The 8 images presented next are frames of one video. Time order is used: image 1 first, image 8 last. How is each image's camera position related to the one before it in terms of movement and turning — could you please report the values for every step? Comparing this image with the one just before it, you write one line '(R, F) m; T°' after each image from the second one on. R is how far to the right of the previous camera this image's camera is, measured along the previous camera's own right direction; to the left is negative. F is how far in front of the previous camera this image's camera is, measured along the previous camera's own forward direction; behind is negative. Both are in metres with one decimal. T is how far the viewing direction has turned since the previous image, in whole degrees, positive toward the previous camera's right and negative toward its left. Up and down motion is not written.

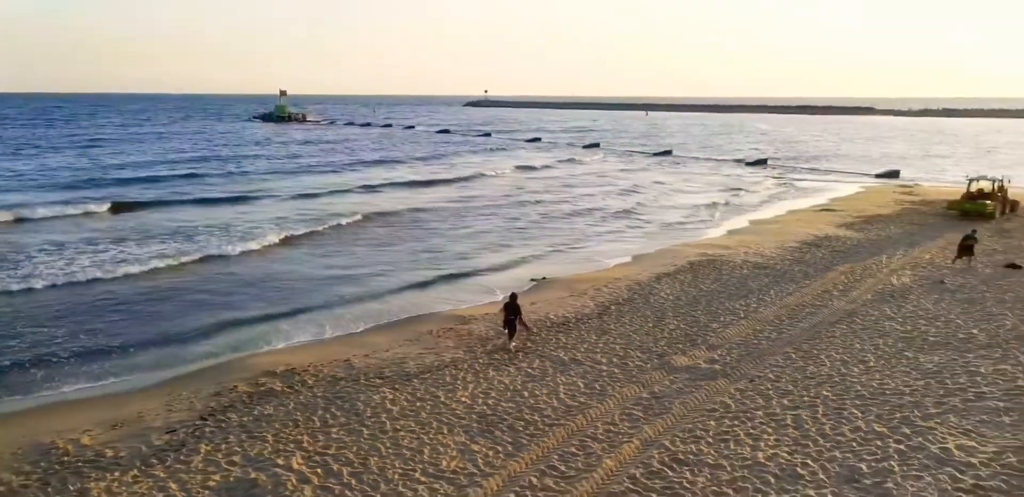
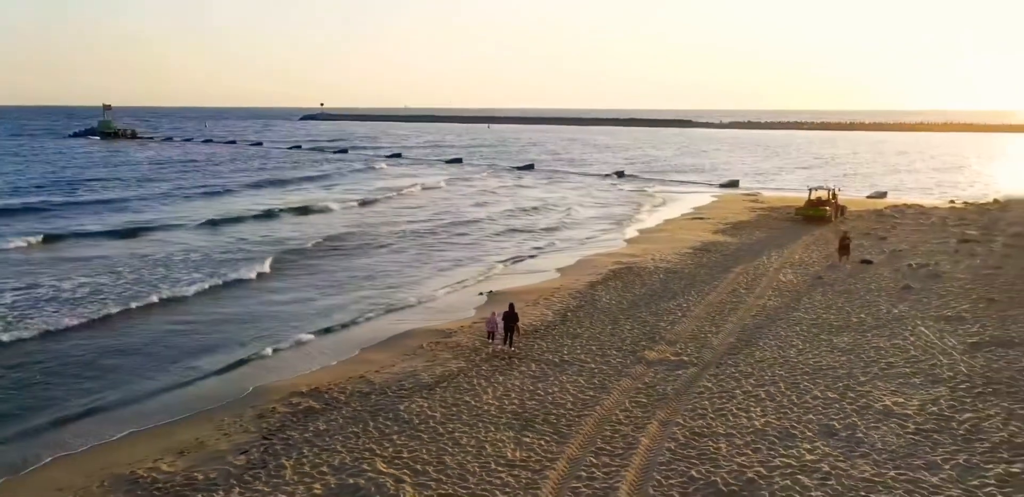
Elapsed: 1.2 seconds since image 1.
(-2.6, -1.1) m; +12°
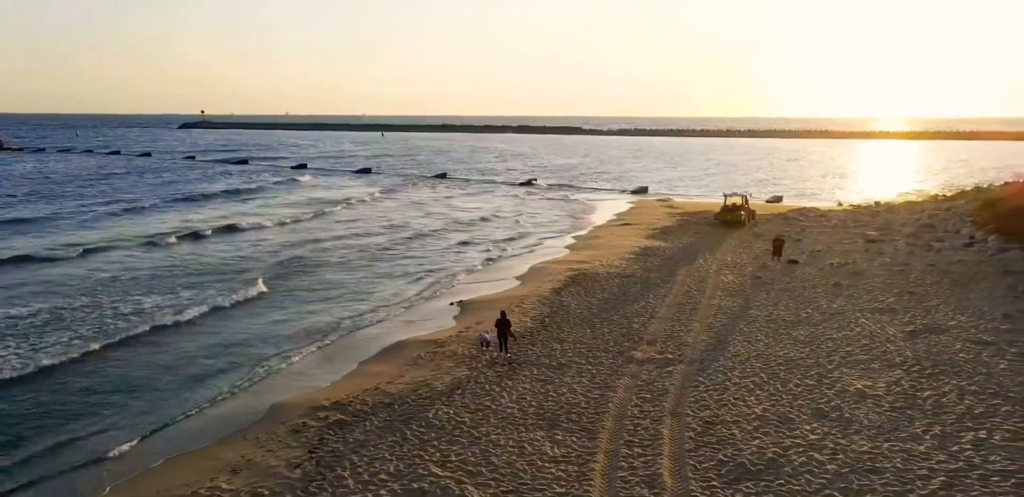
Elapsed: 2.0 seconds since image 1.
(-1.9, -0.6) m; +8°
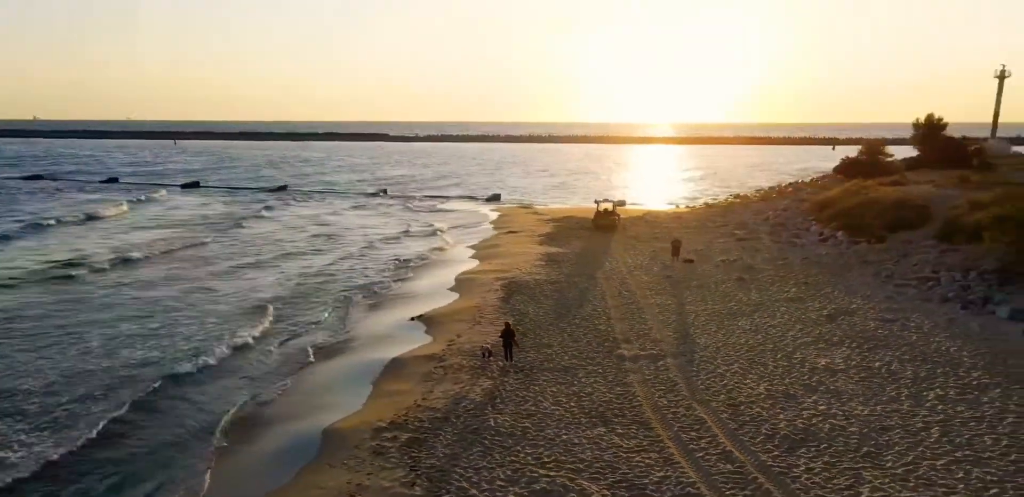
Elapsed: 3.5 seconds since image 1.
(-3.9, -0.4) m; +15°
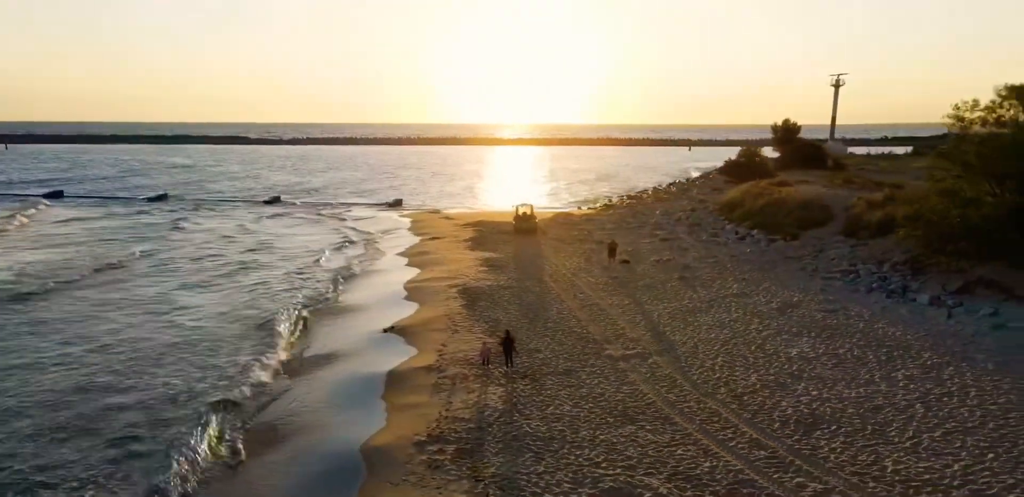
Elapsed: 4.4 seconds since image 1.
(-2.7, -0.1) m; +10°
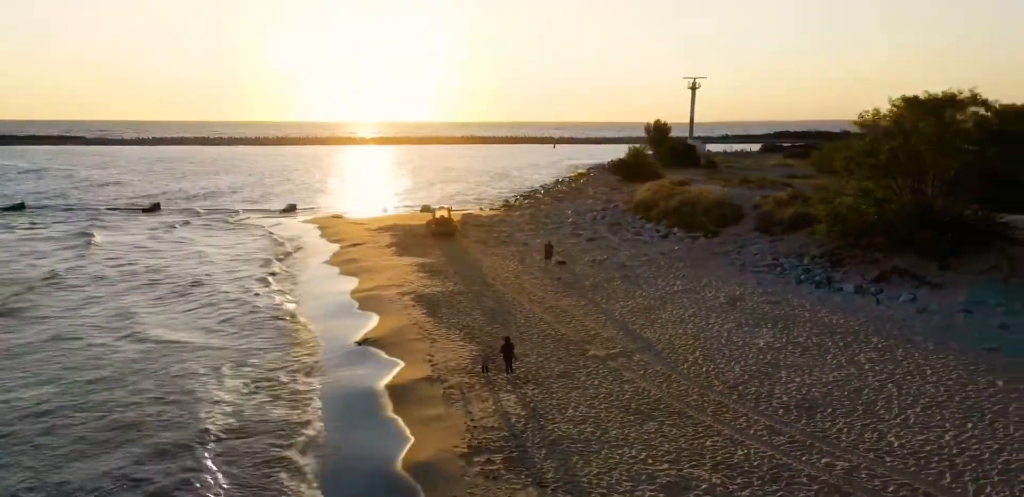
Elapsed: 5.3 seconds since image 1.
(-2.8, 0.0) m; +11°
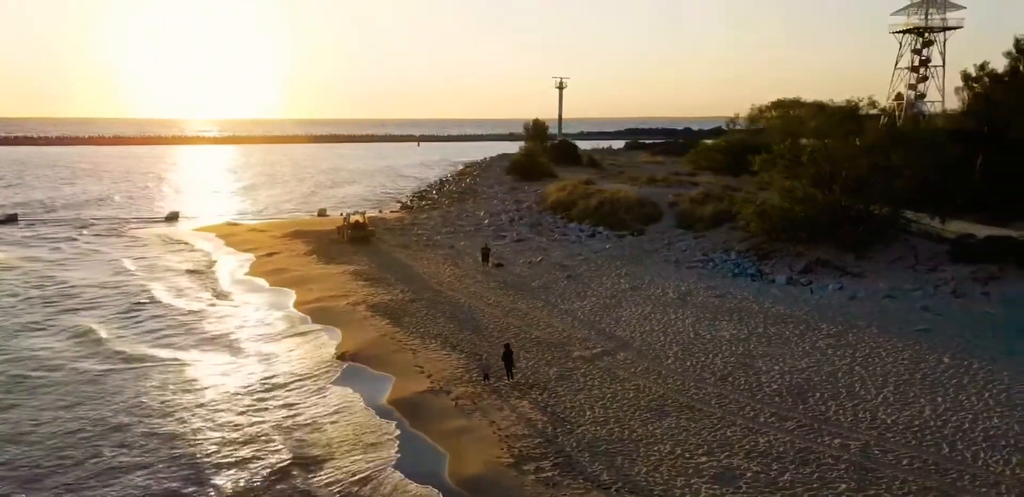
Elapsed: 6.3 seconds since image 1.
(-2.9, +0.1) m; +11°
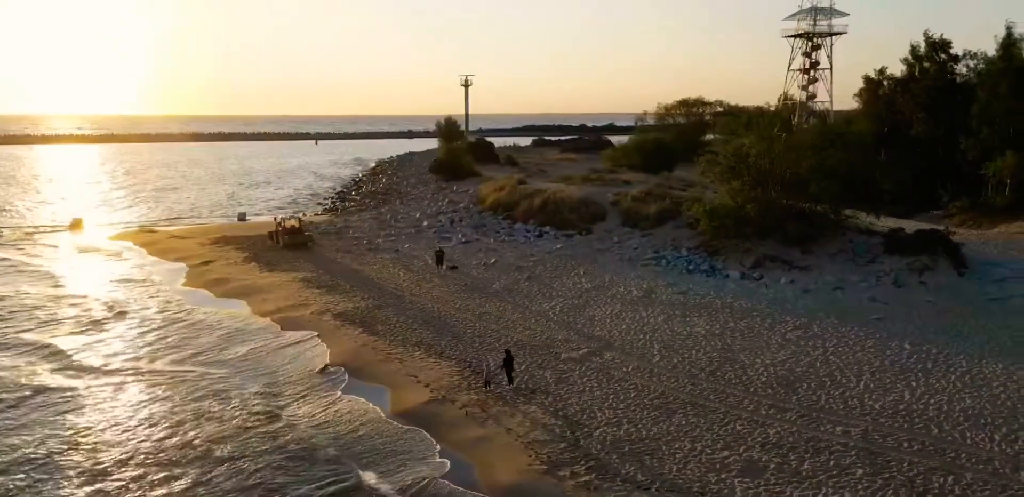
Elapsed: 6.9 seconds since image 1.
(-2.1, +0.1) m; +8°
